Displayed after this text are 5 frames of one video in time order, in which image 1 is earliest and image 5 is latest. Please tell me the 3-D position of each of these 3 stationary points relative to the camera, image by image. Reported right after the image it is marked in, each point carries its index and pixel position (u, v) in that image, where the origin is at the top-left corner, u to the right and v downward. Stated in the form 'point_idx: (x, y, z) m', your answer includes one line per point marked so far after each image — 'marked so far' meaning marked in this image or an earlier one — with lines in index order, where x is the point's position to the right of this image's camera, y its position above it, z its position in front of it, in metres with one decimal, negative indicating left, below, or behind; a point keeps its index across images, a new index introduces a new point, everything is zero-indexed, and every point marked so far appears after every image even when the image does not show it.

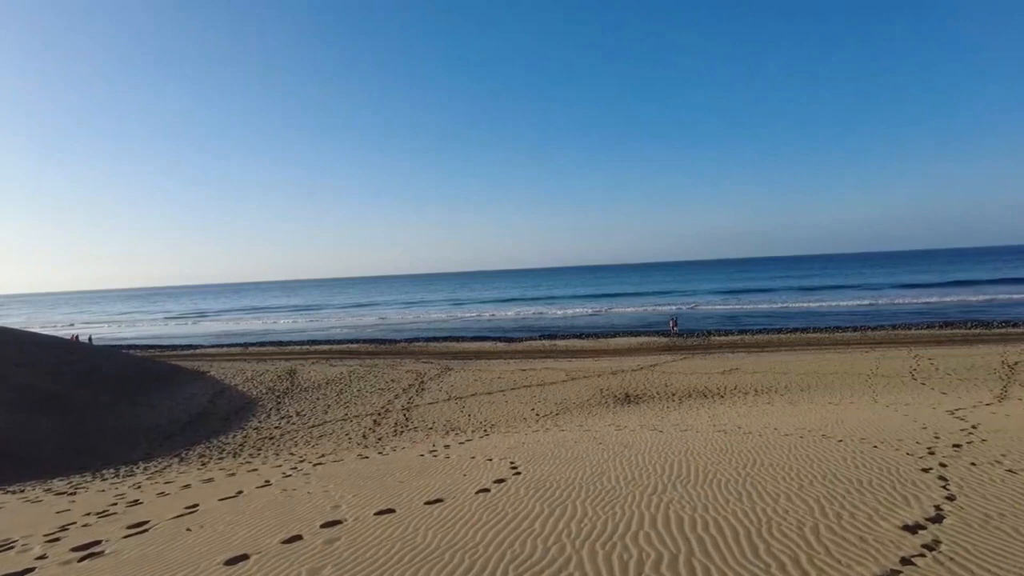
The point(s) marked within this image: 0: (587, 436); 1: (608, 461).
0: (+1.0, -2.0, +8.8) m
1: (+0.9, -1.6, +6.1) m
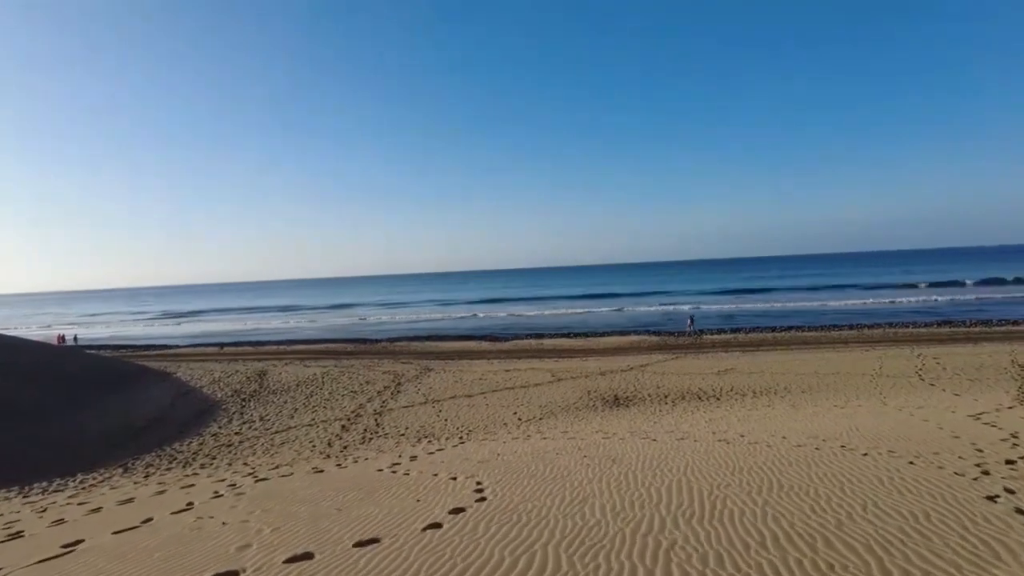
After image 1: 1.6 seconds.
0: (+0.7, -1.9, +7.7) m
1: (+0.6, -1.5, +5.1) m
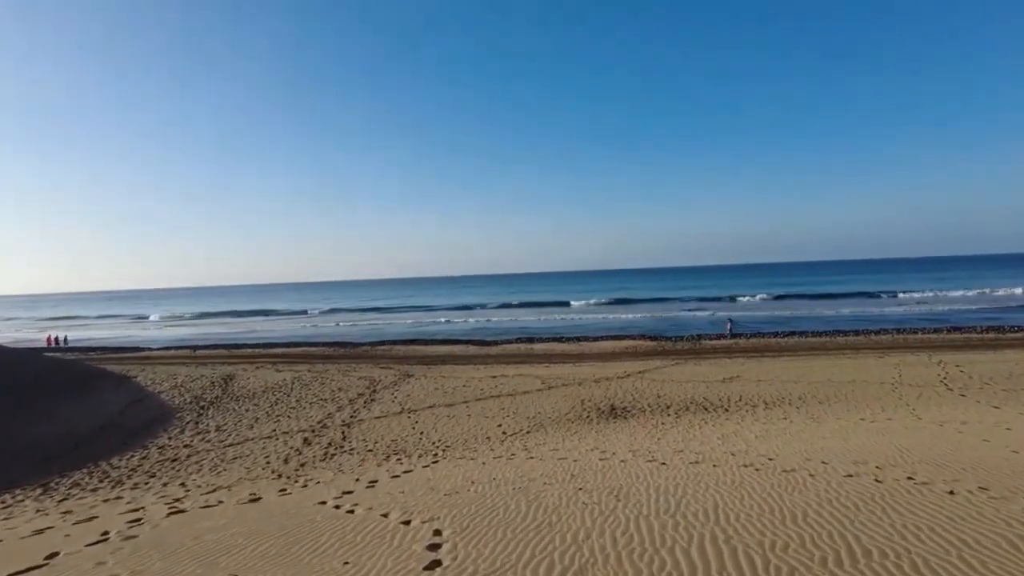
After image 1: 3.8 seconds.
0: (+0.5, -1.8, +6.4) m
1: (+0.4, -1.4, +3.7) m
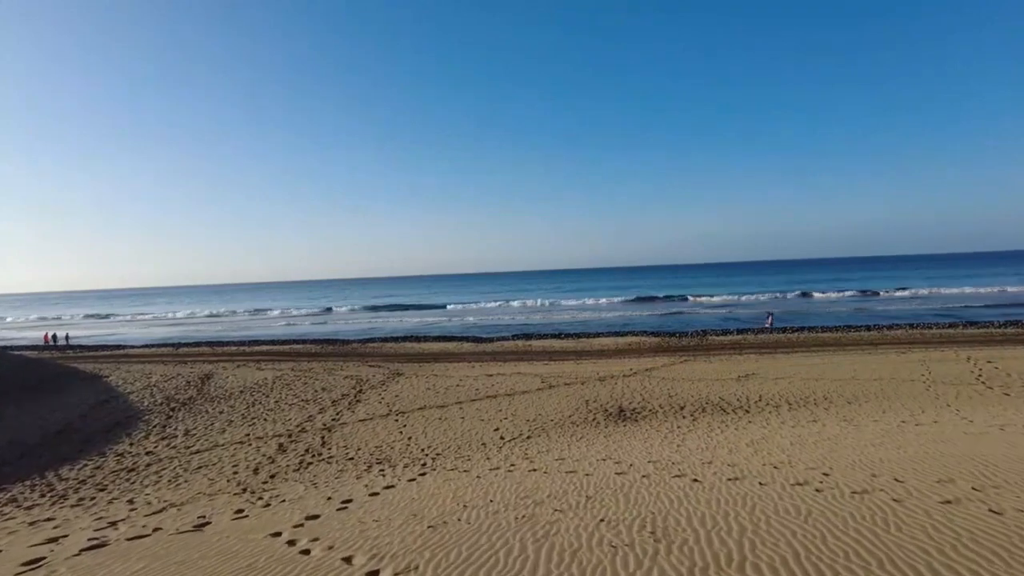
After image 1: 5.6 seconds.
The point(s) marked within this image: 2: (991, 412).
0: (+0.5, -1.6, +5.2) m
1: (+0.5, -1.2, +2.5) m
2: (+6.8, -1.8, +9.4) m
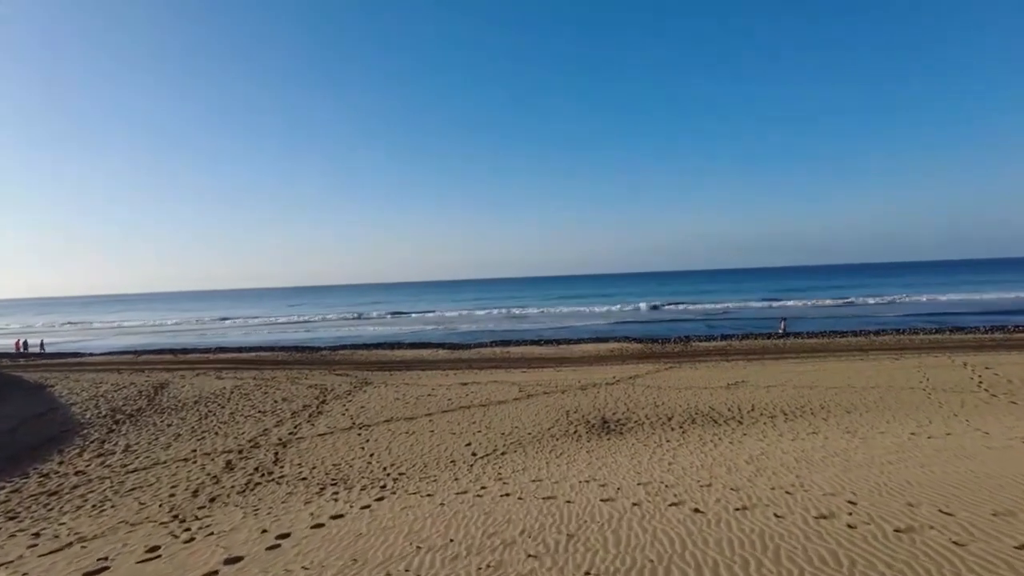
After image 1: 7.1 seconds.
0: (+0.3, -1.6, +4.3) m
1: (+0.3, -1.1, +1.6) m
2: (+6.5, -1.8, +8.7) m
